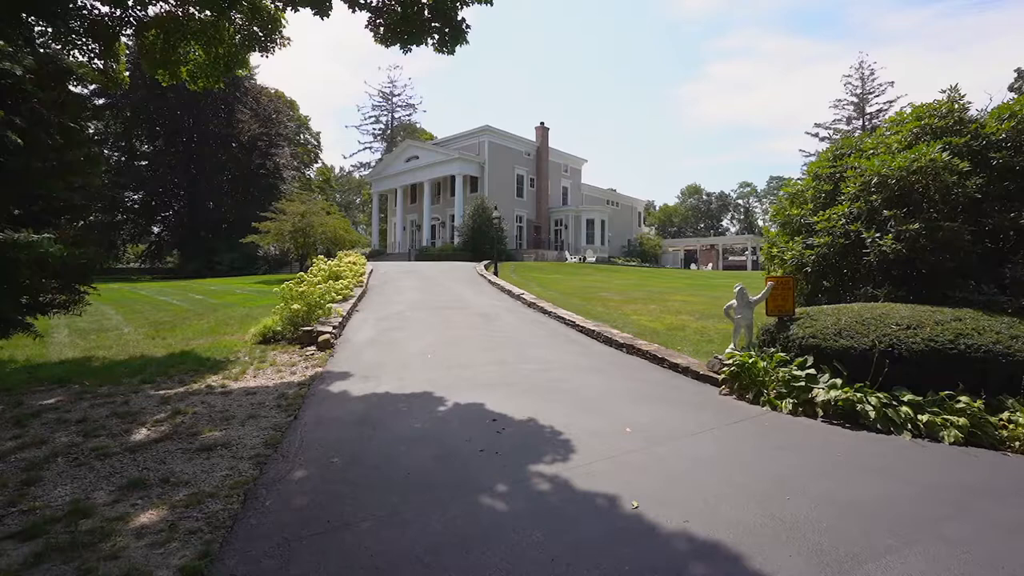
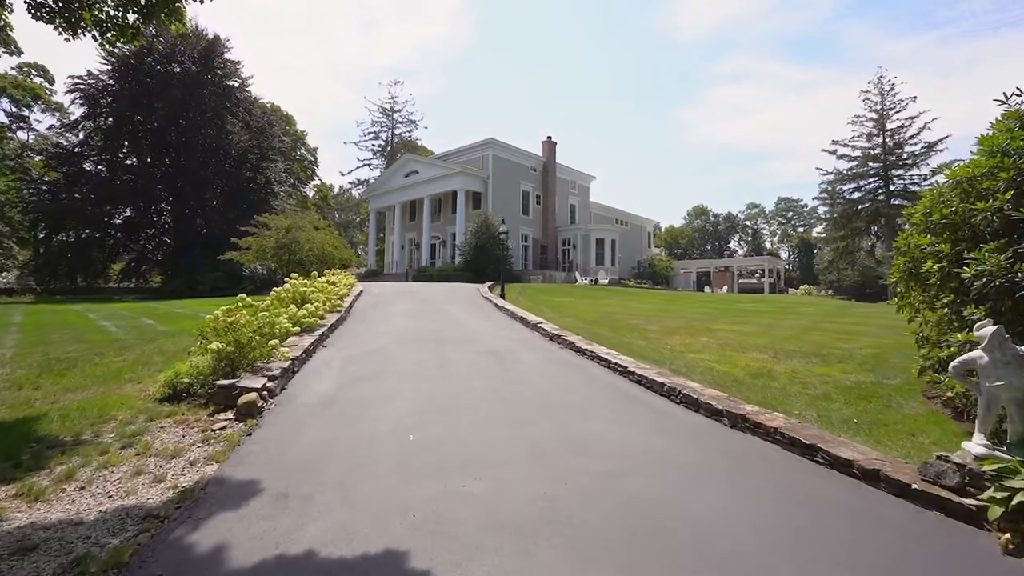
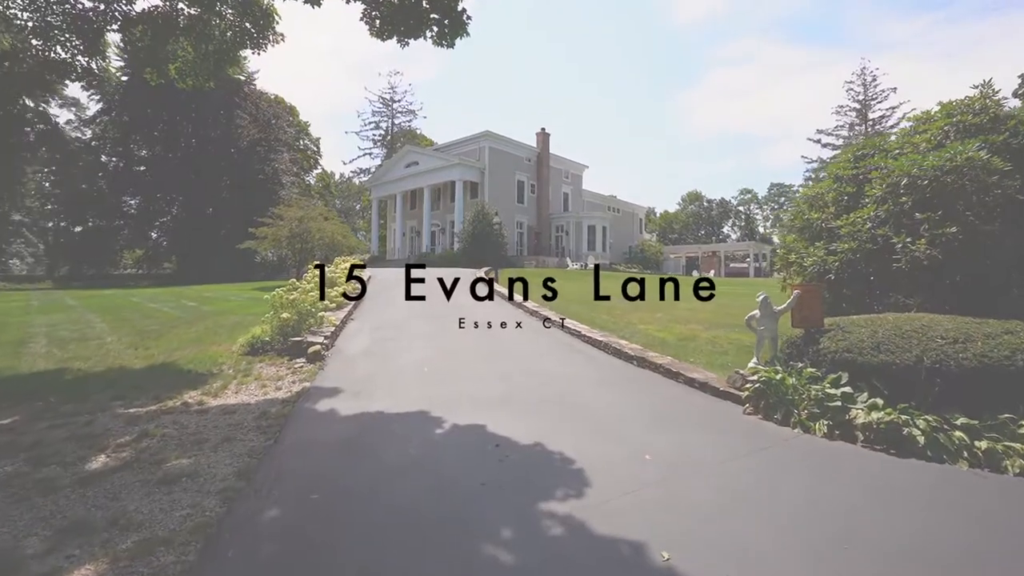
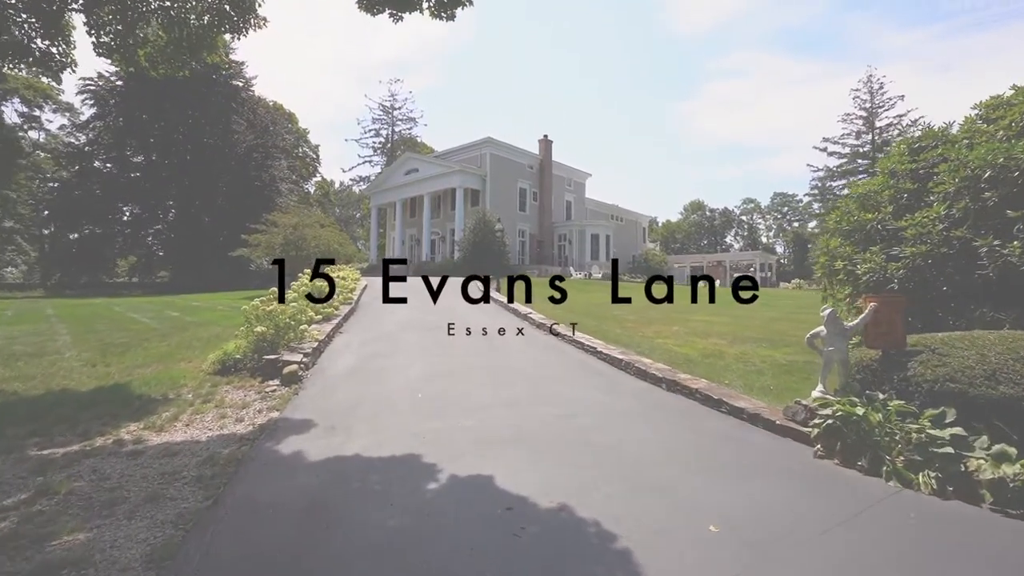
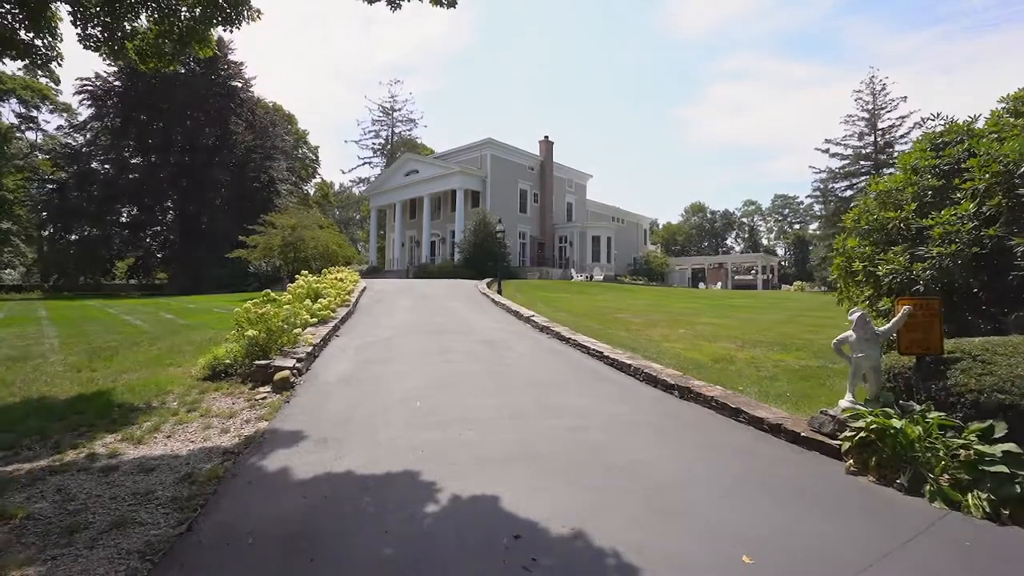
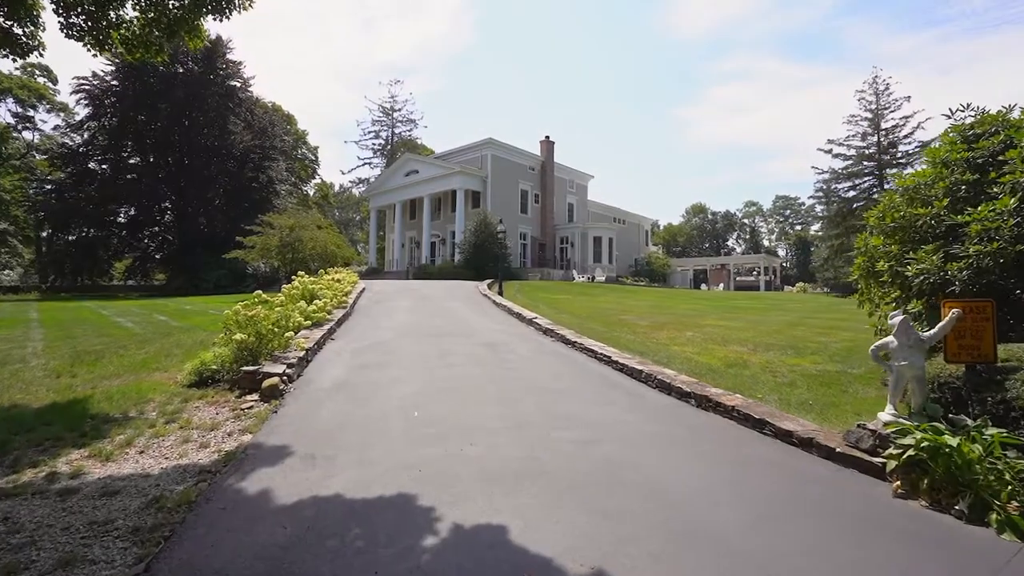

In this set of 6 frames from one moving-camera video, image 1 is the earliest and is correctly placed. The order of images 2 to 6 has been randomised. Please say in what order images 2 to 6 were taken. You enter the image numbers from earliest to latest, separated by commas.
3, 4, 5, 6, 2
